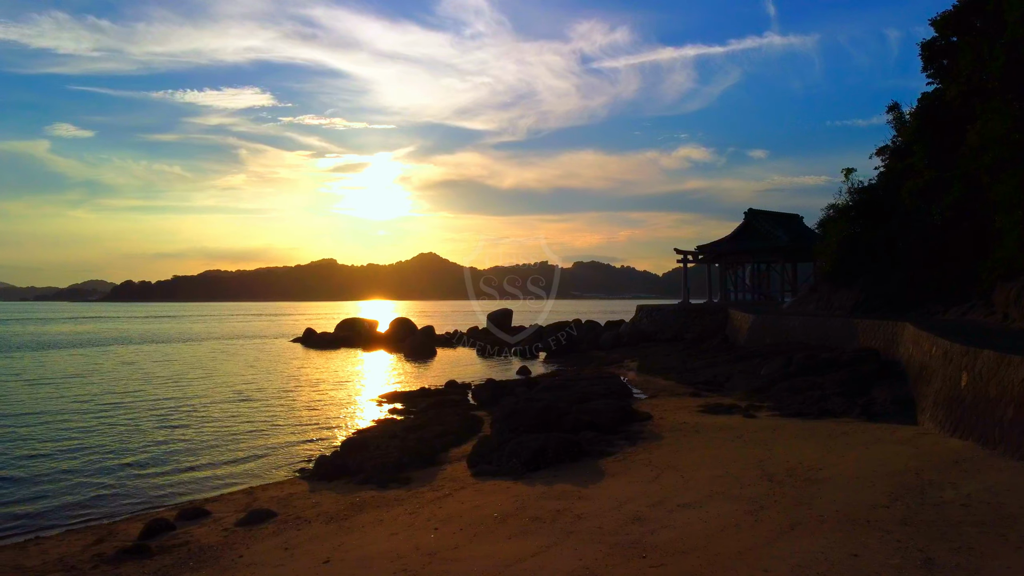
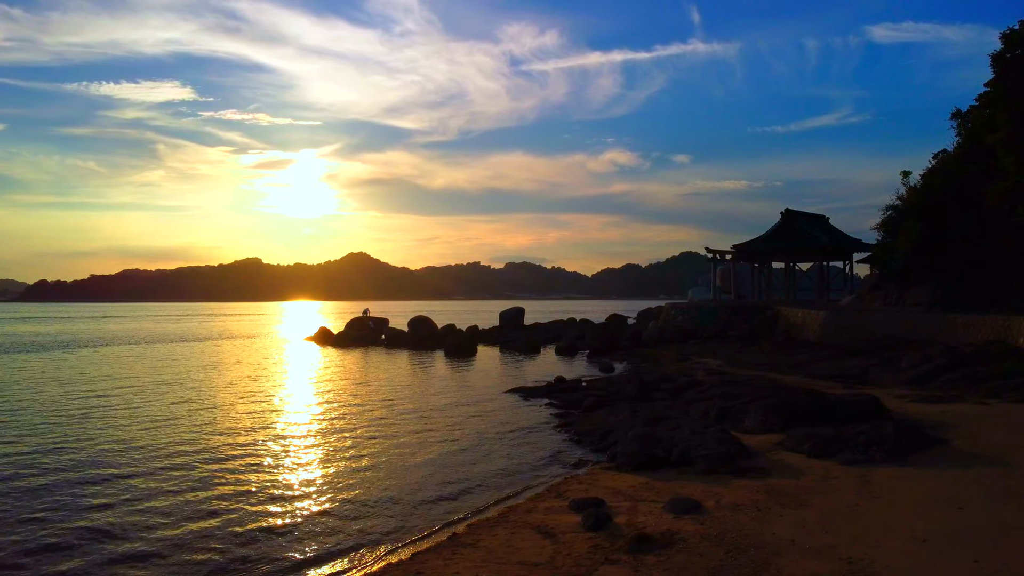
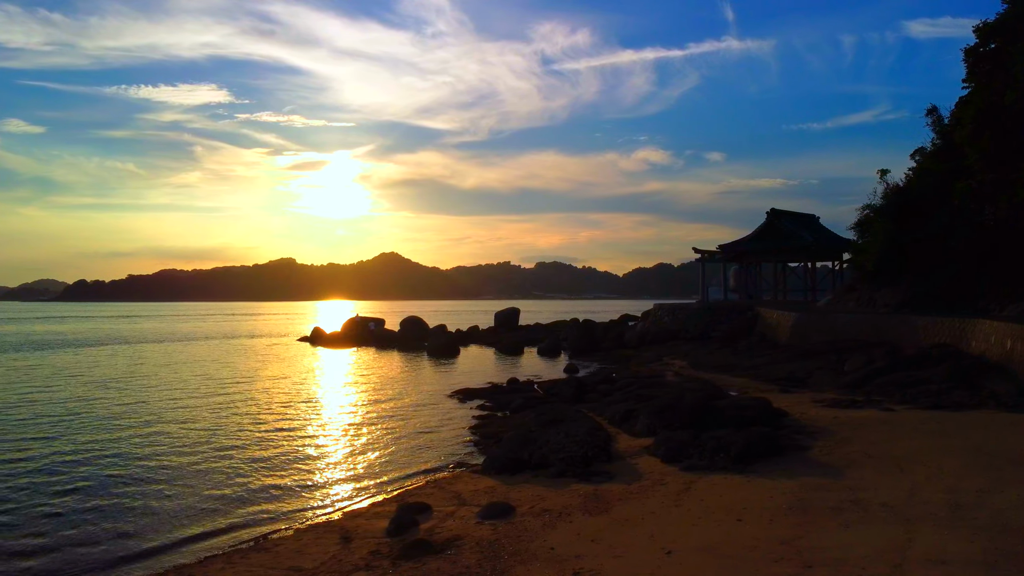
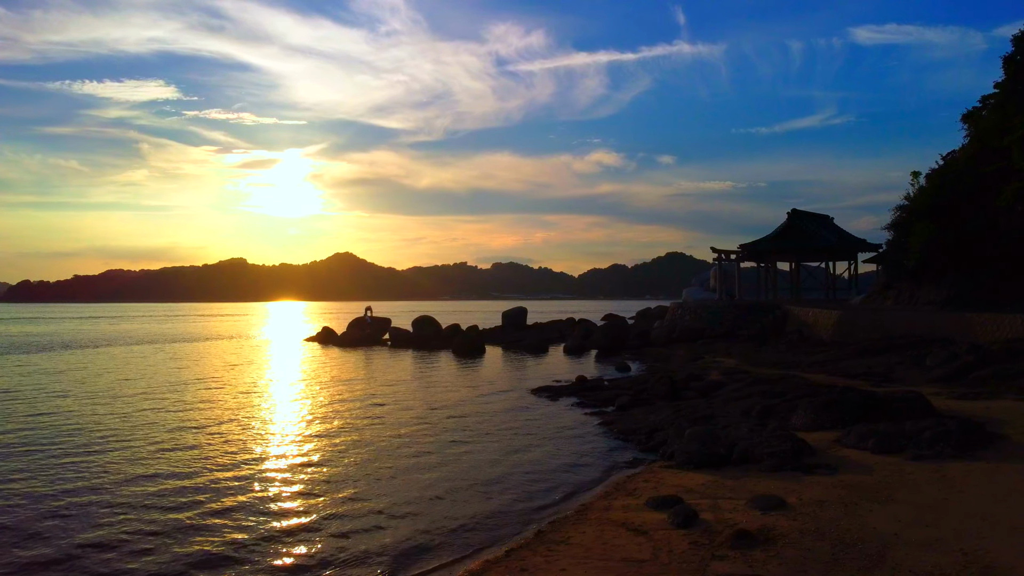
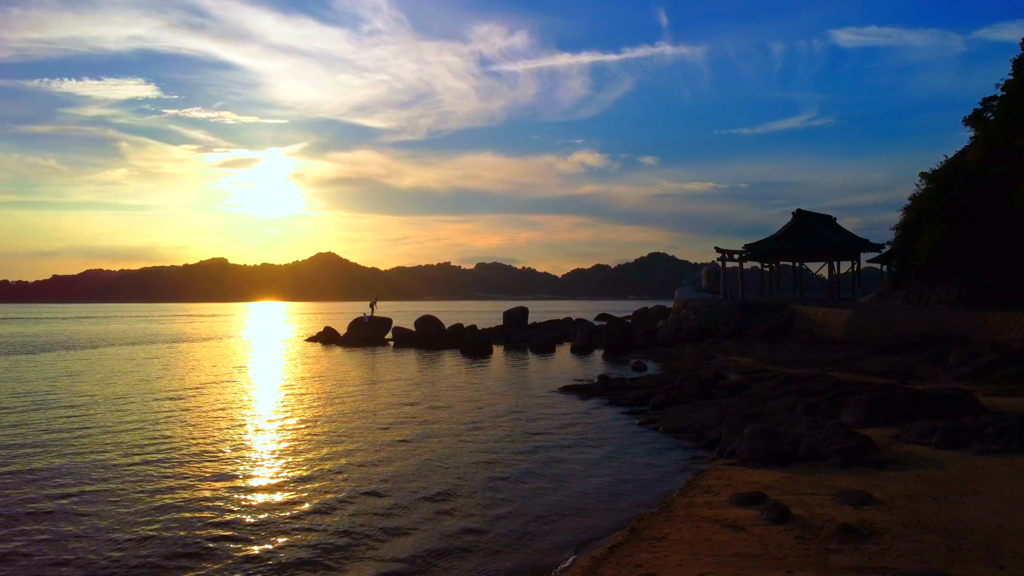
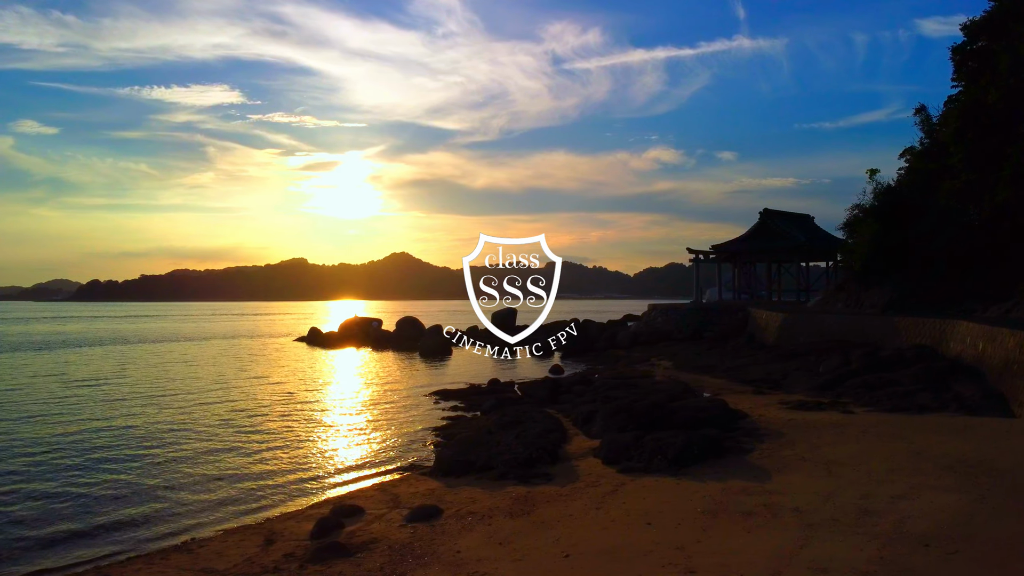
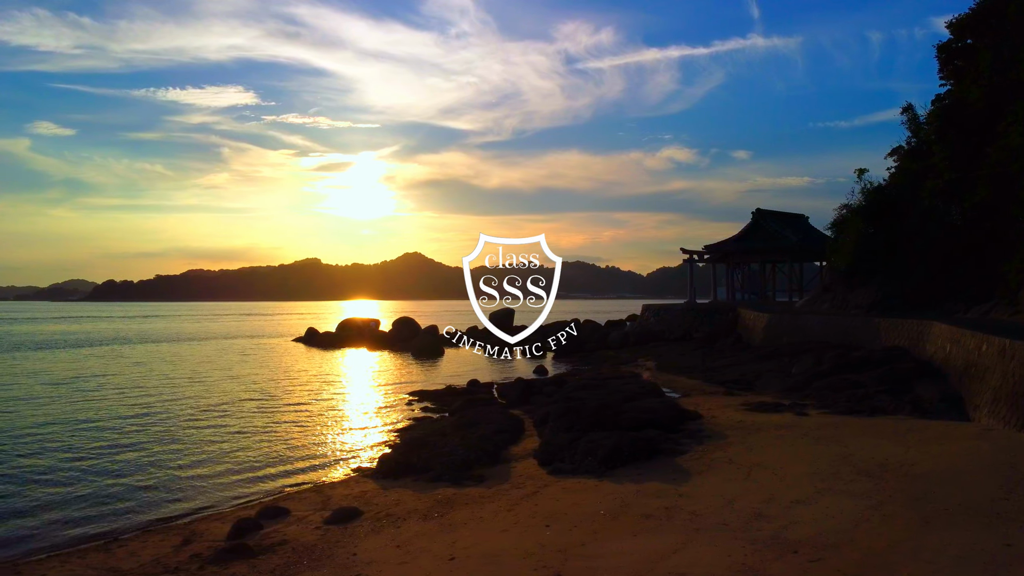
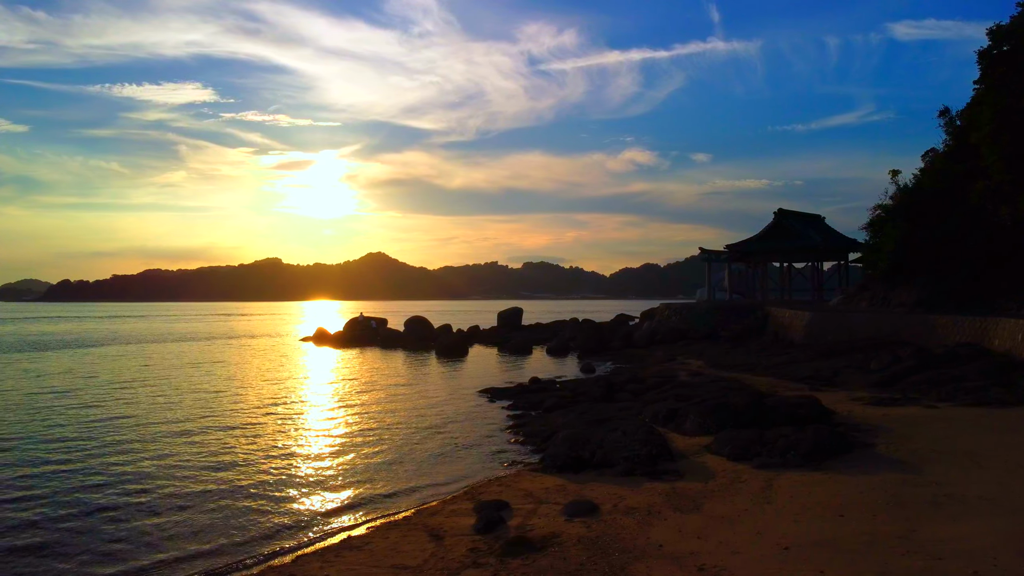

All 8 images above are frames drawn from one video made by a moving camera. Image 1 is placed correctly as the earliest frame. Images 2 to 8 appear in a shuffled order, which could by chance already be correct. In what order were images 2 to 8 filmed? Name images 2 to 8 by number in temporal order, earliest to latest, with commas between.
7, 6, 3, 8, 2, 4, 5
